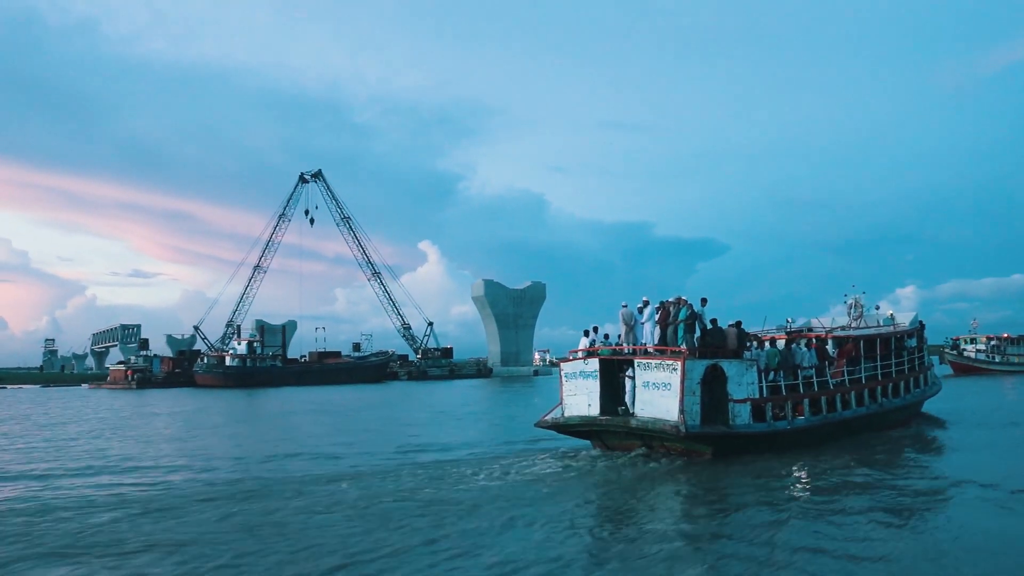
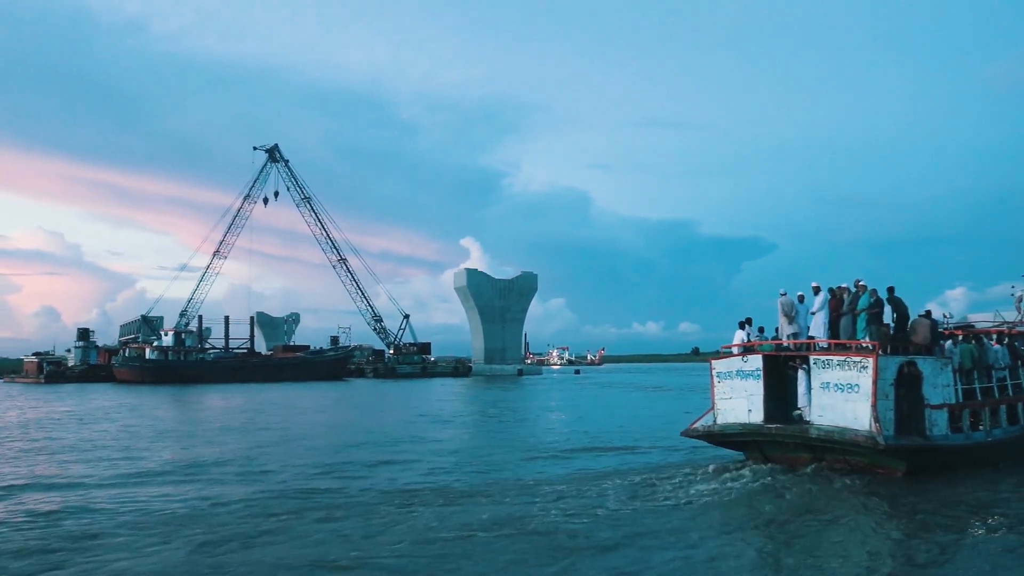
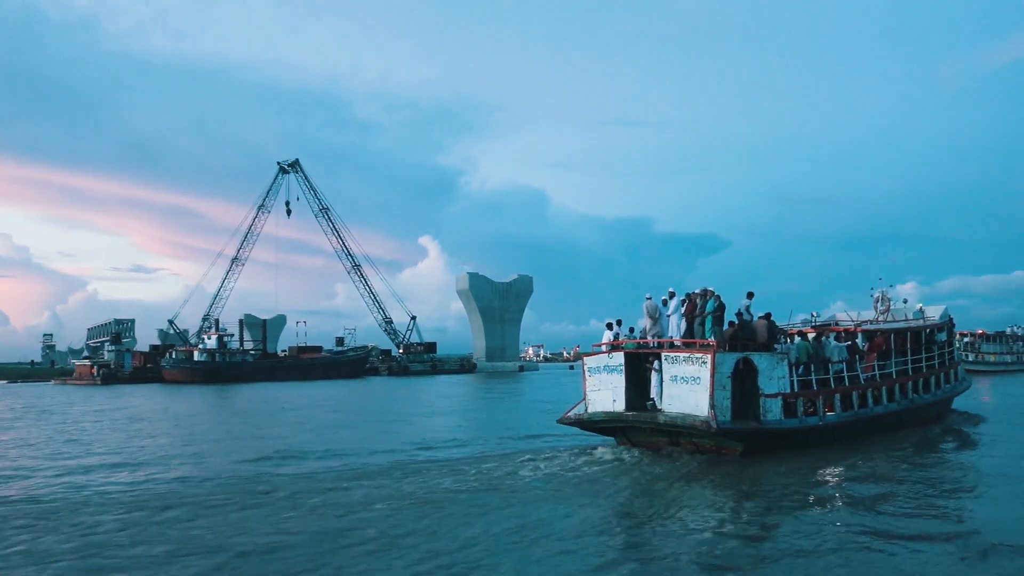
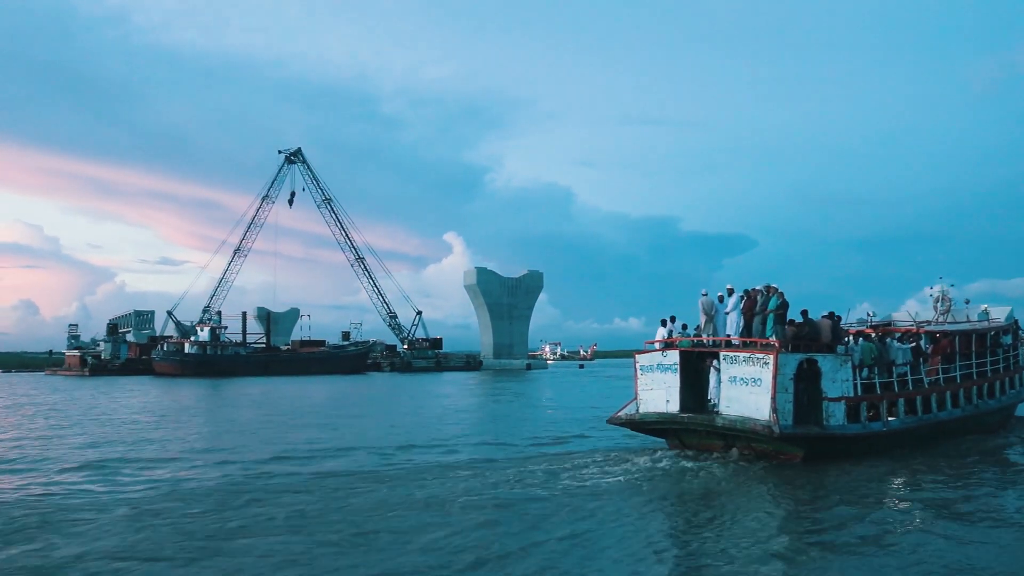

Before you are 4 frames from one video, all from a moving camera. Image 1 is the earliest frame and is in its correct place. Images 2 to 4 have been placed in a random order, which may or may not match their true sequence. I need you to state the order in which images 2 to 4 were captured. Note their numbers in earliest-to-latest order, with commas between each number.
3, 4, 2
